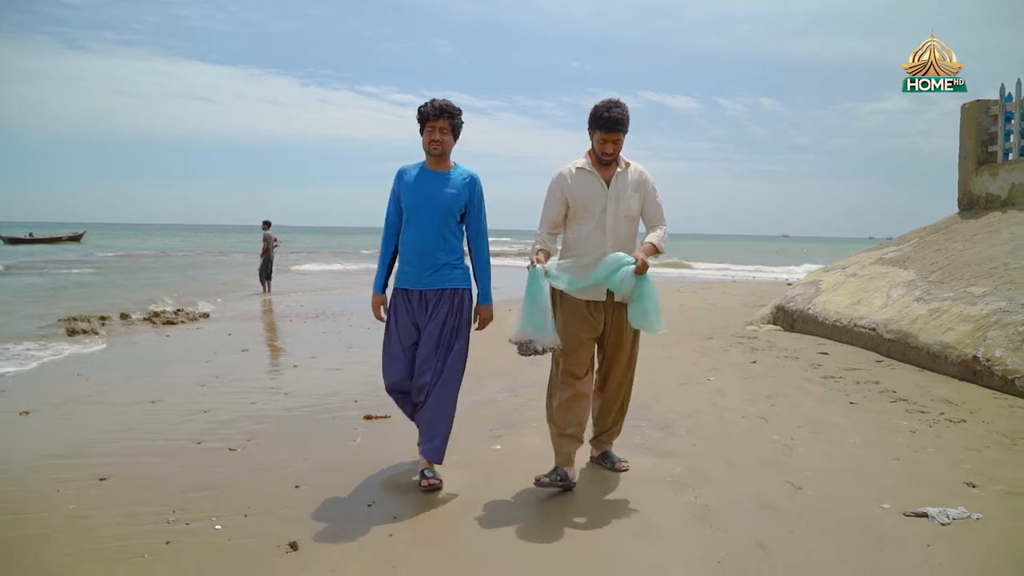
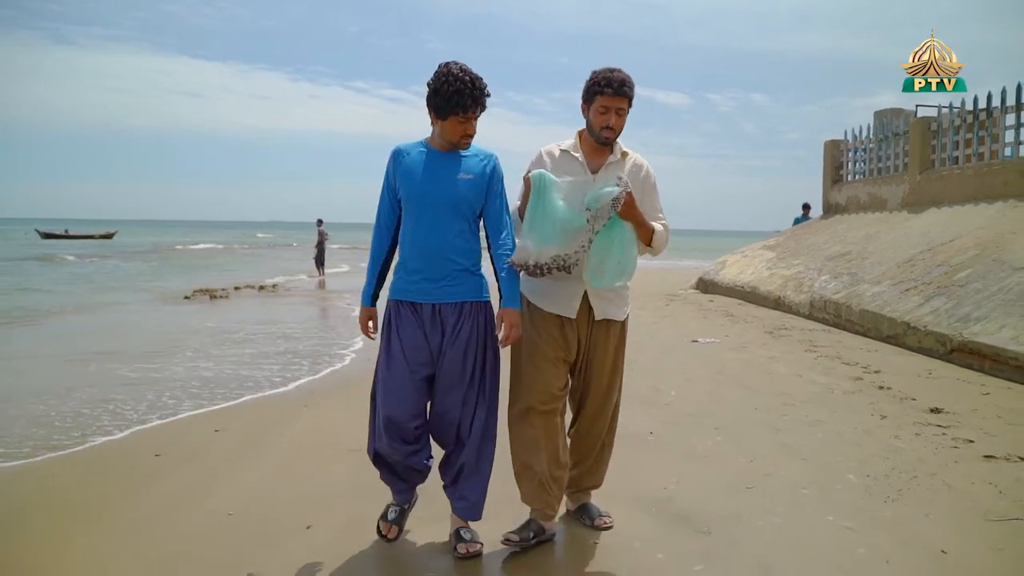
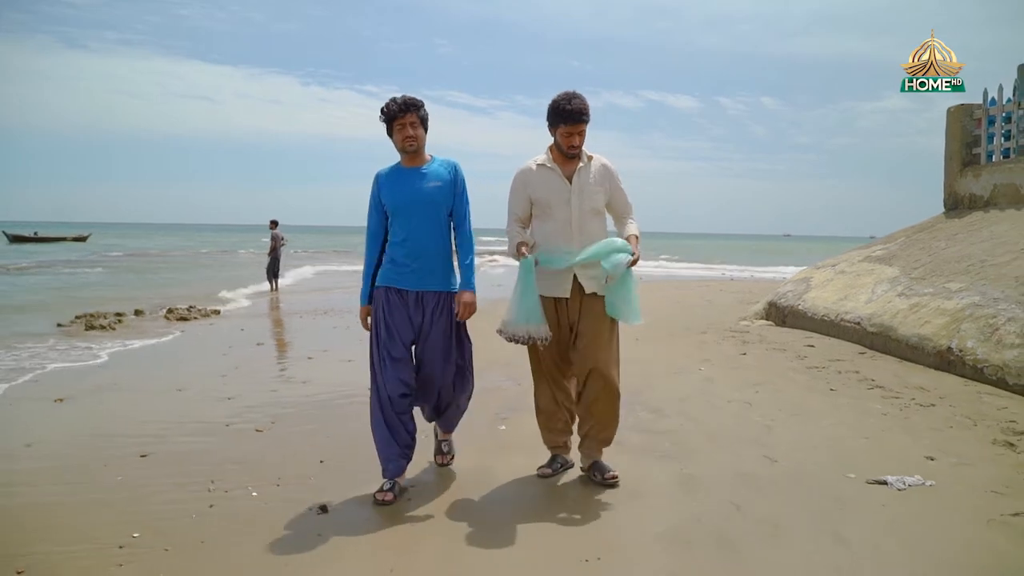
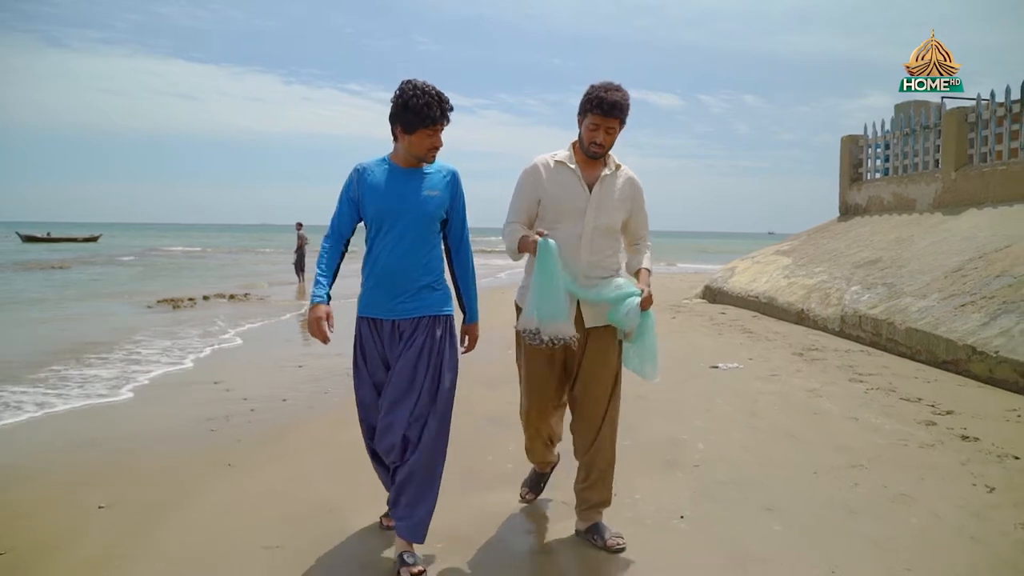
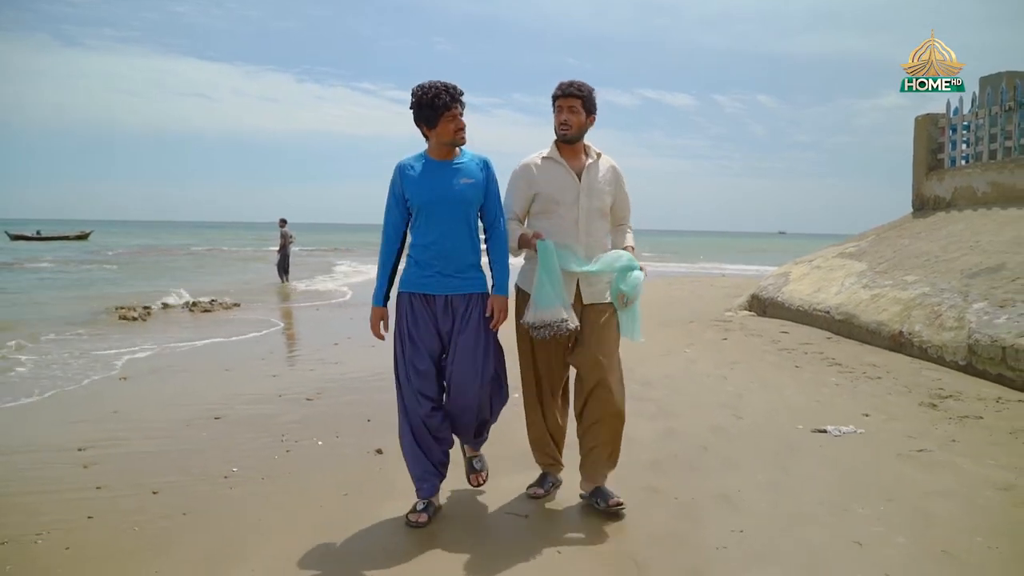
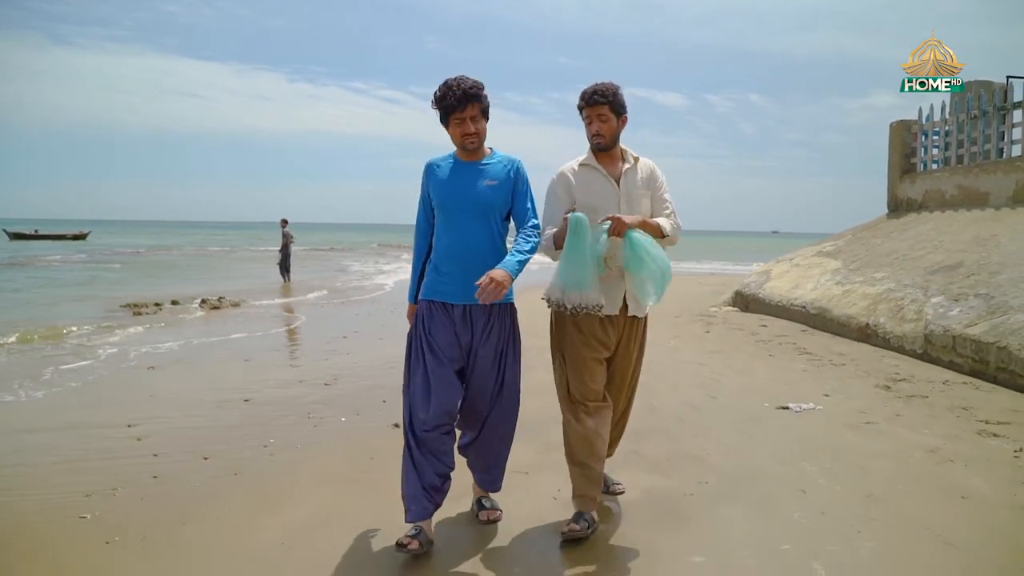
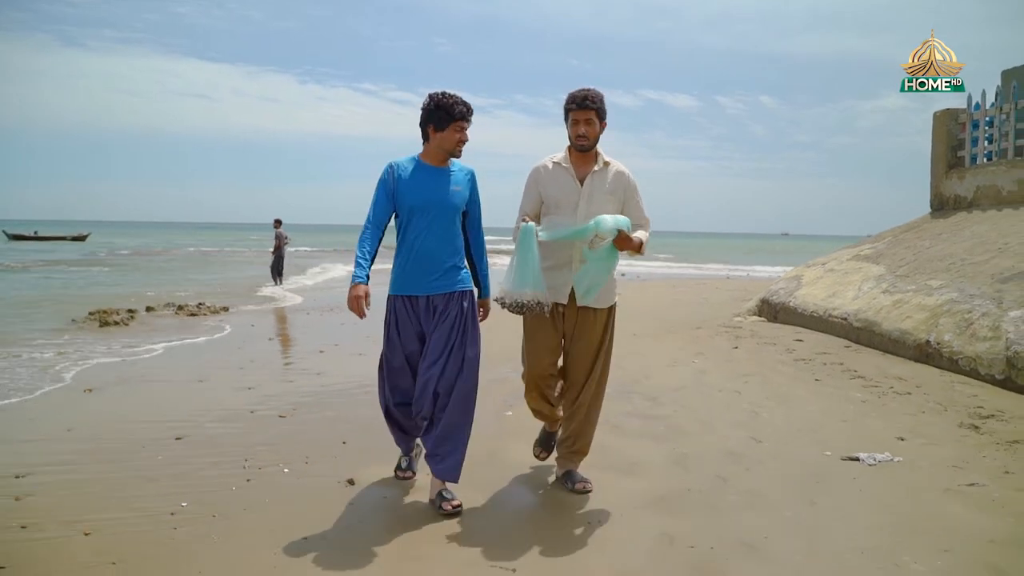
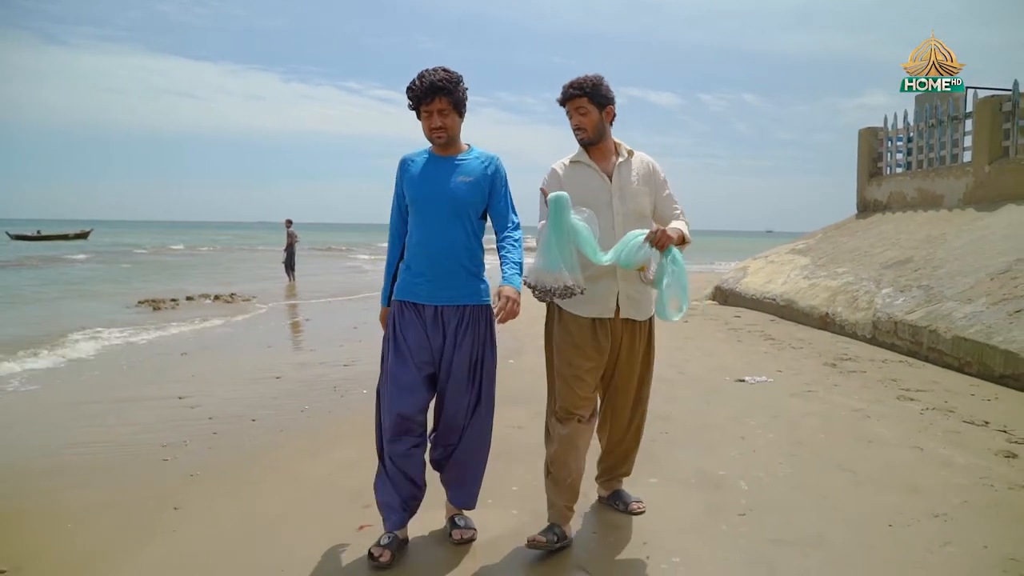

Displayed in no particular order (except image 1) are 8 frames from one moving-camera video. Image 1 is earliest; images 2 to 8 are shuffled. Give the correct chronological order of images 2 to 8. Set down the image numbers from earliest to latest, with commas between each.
3, 7, 5, 6, 8, 4, 2
